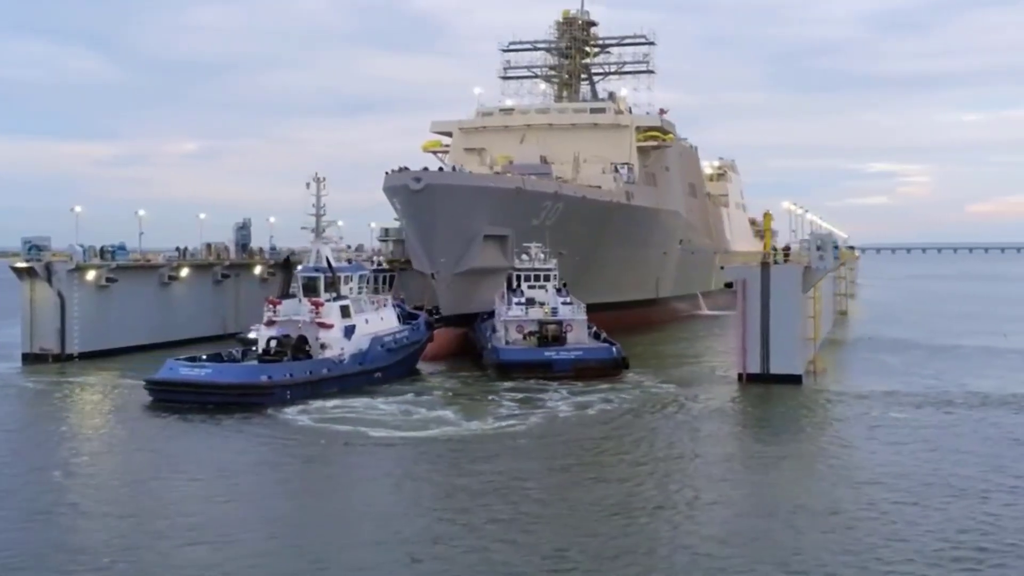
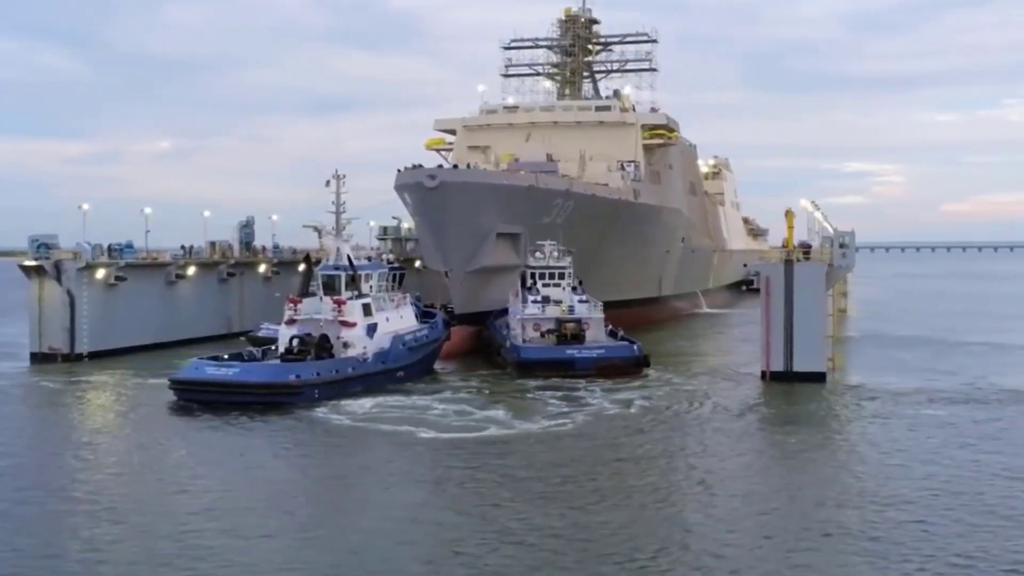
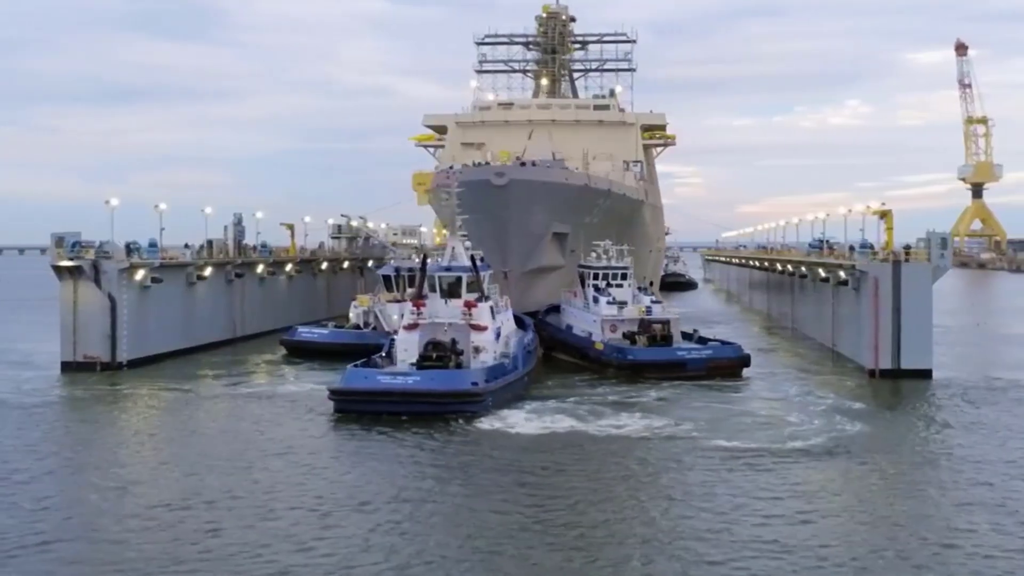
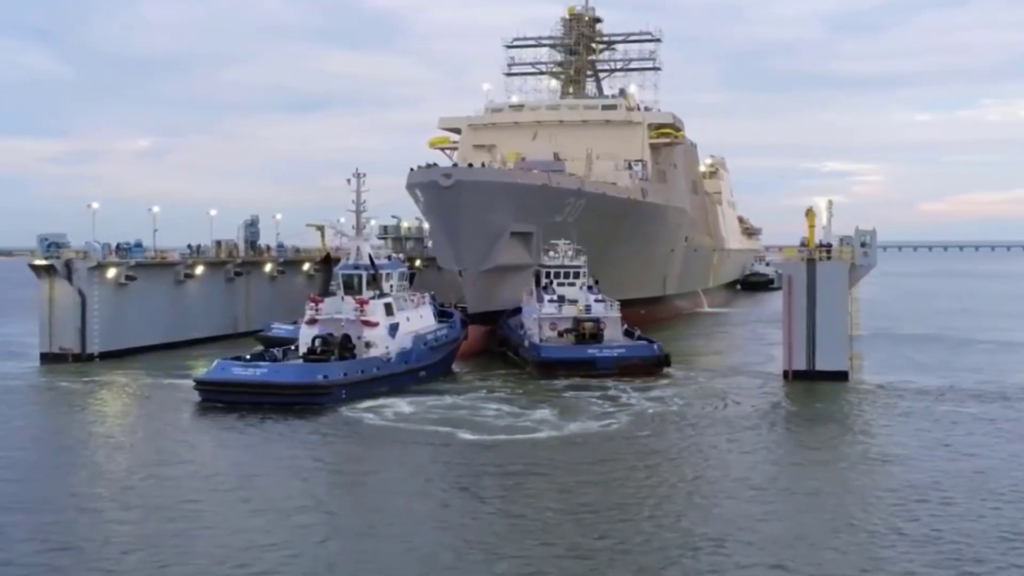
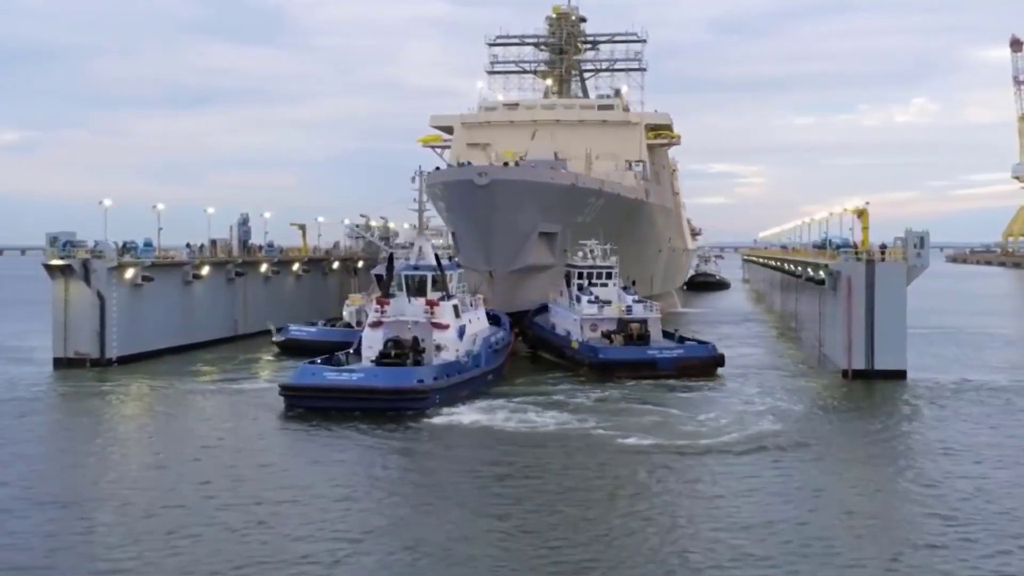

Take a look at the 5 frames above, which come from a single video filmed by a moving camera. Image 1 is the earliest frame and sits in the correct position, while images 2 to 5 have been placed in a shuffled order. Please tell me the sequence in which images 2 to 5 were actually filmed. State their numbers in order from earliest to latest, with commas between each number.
2, 4, 5, 3
